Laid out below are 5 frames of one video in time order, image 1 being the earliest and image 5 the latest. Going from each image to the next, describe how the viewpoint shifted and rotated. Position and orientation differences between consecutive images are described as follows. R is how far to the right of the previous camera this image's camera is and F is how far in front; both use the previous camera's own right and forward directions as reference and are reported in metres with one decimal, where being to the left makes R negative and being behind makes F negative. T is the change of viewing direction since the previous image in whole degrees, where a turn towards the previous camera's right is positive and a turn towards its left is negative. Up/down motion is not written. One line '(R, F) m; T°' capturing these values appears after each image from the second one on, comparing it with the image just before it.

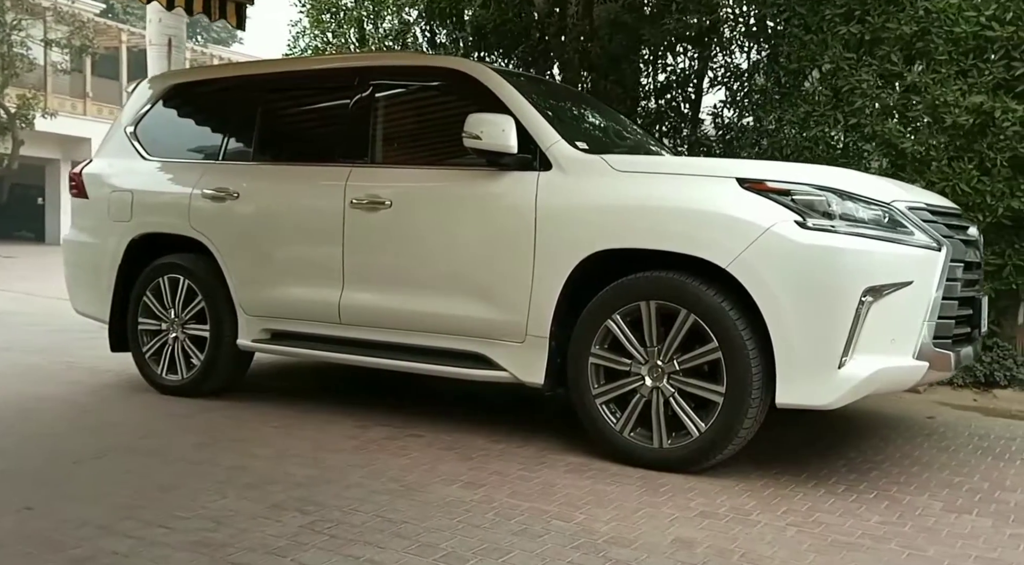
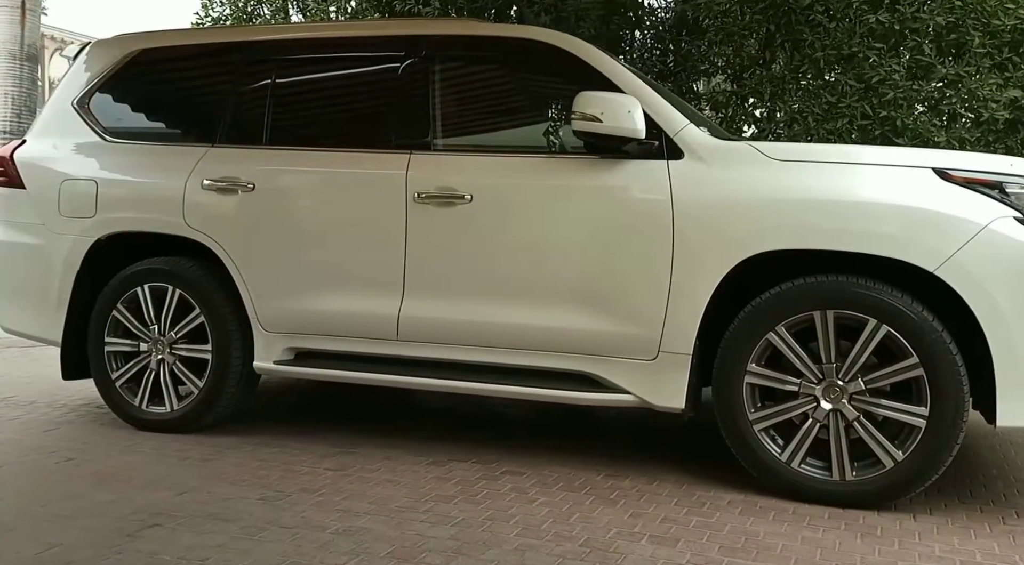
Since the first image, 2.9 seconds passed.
(-1.1, +0.8) m; +10°
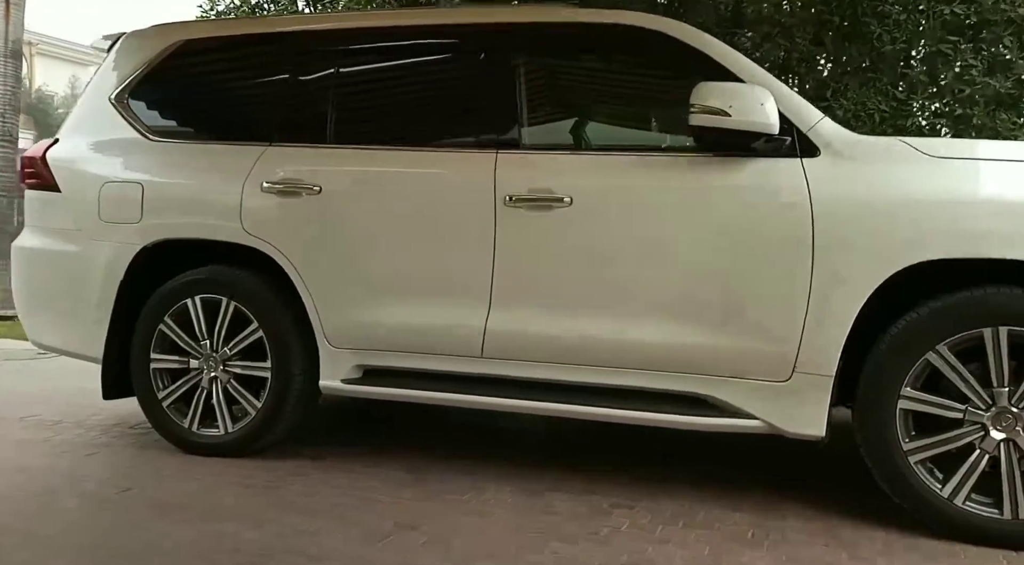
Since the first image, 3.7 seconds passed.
(-0.5, +0.4) m; 0°
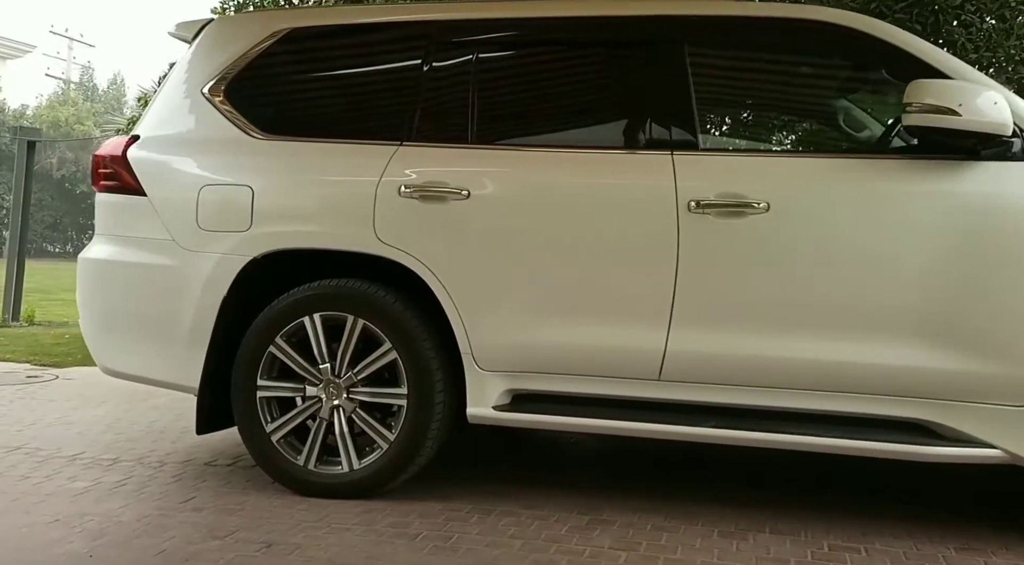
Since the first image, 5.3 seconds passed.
(-1.0, +0.5) m; +4°
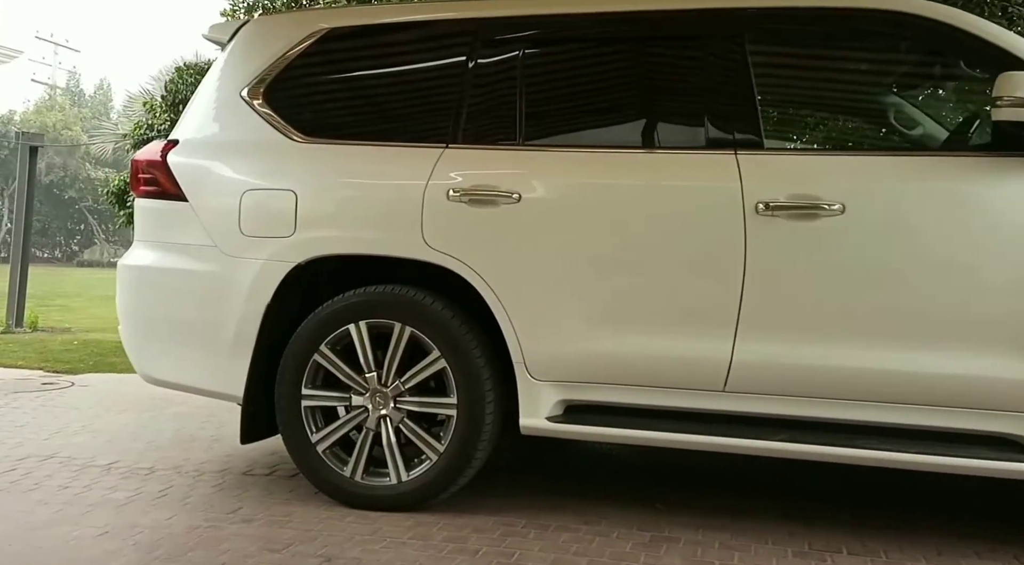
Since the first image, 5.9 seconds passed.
(-0.2, +0.1) m; -1°
